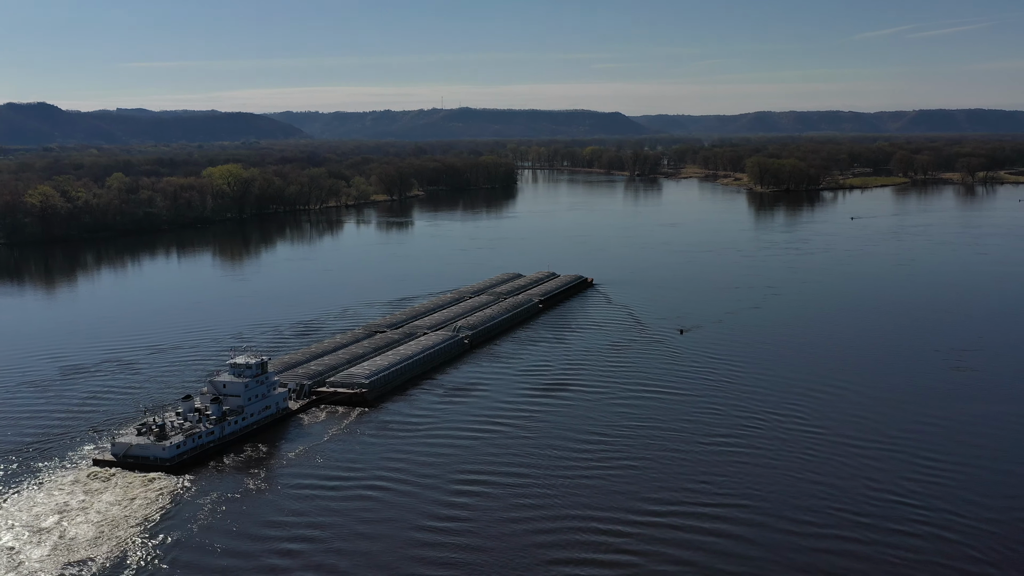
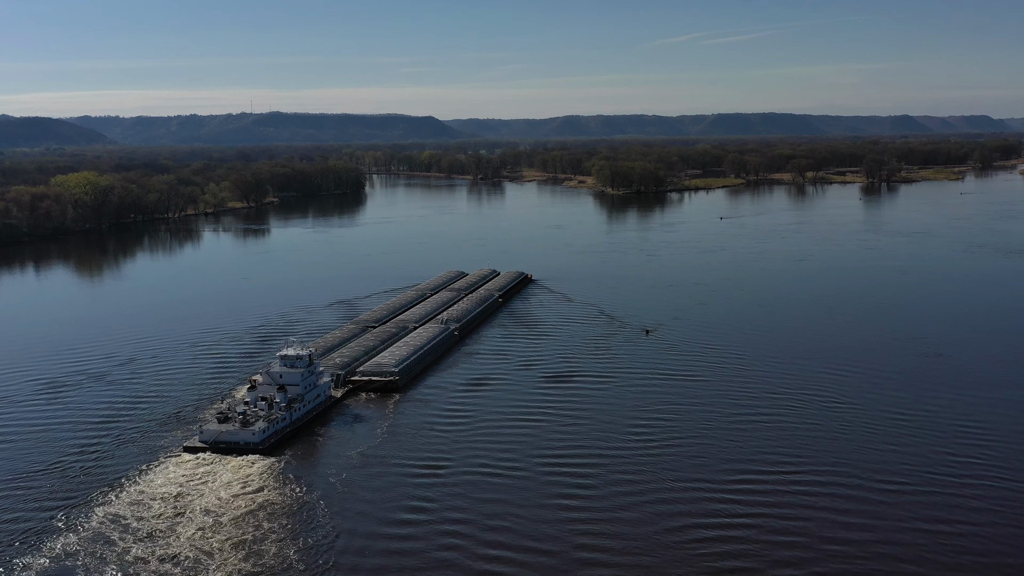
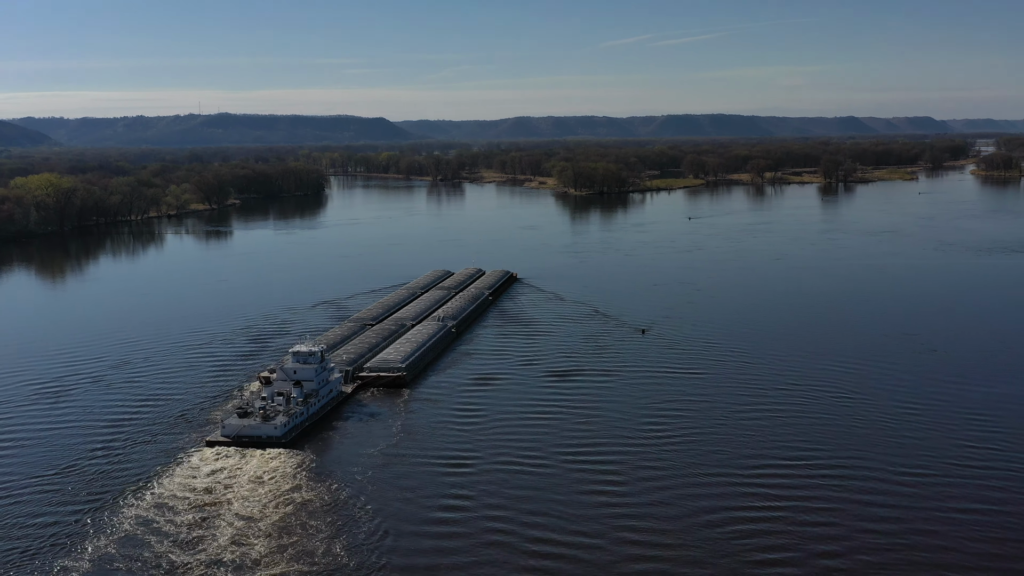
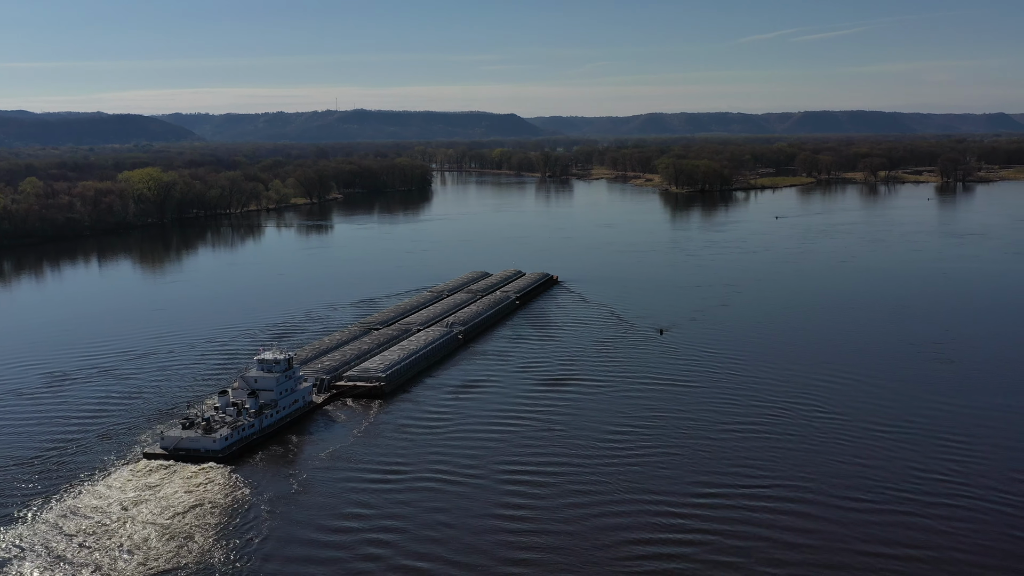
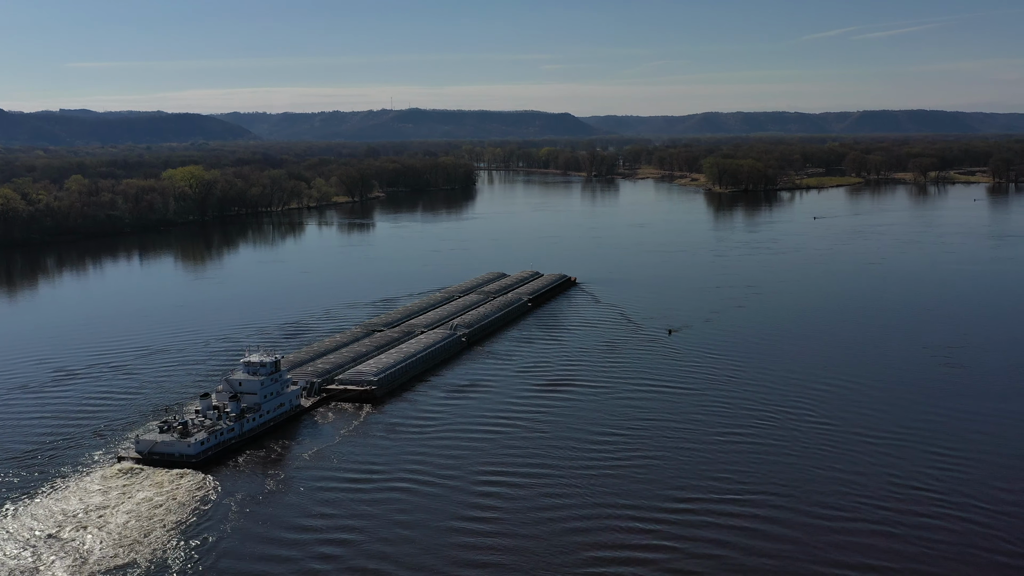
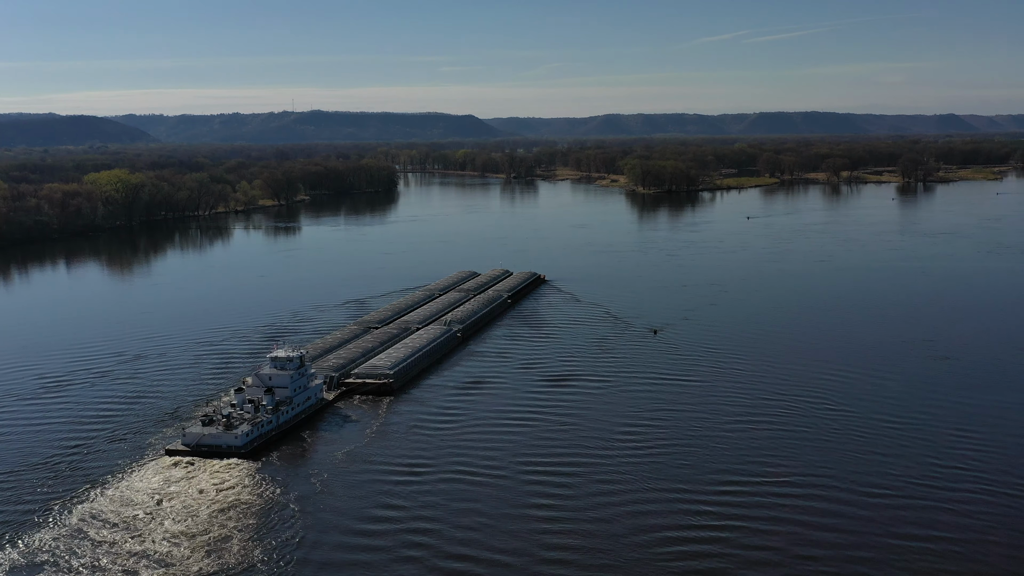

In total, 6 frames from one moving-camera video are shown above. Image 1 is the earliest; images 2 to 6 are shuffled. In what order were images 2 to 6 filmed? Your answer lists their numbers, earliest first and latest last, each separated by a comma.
5, 4, 6, 2, 3
